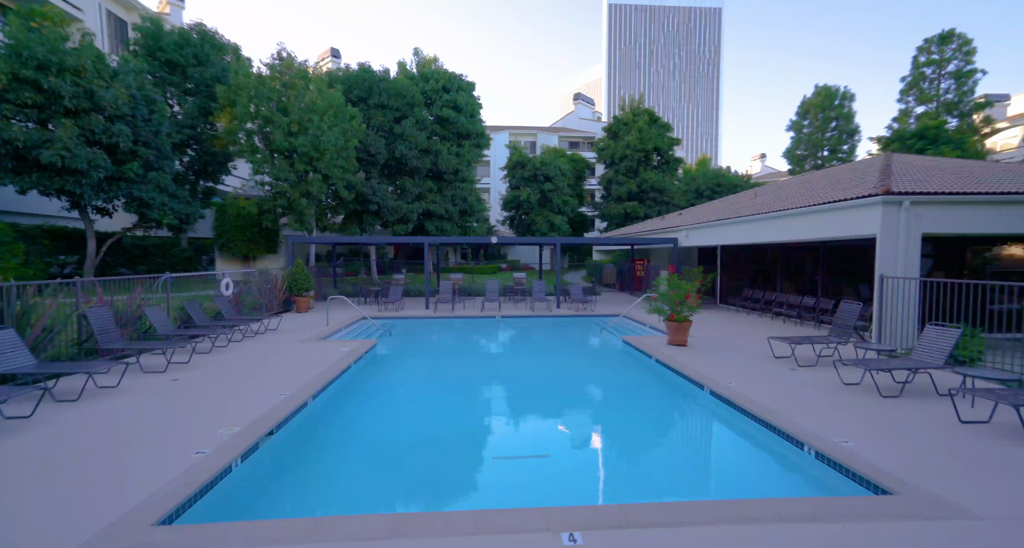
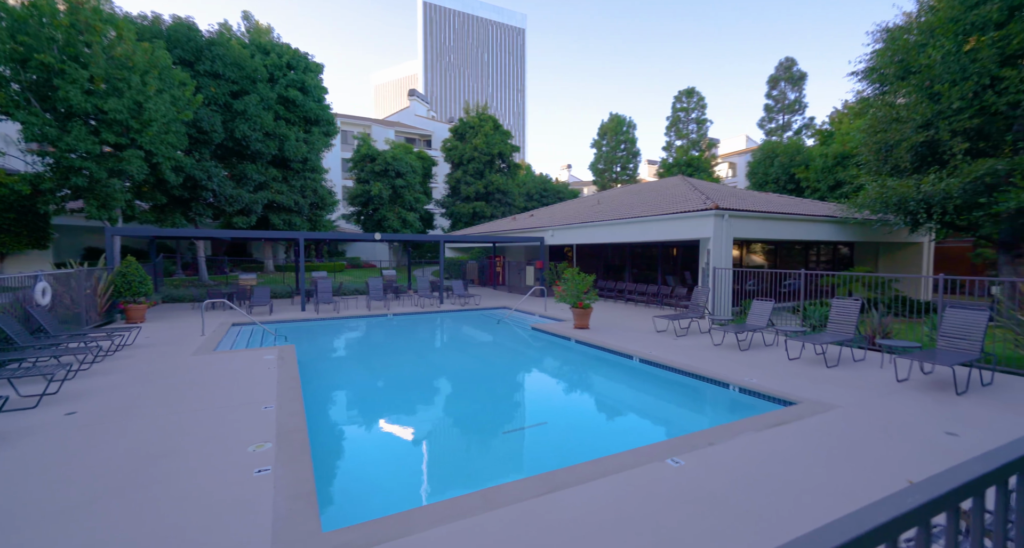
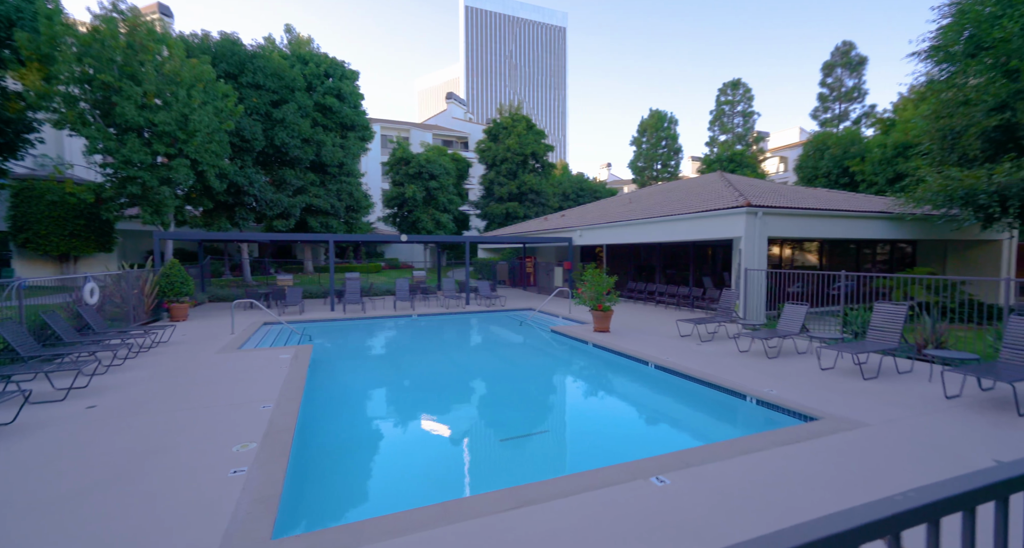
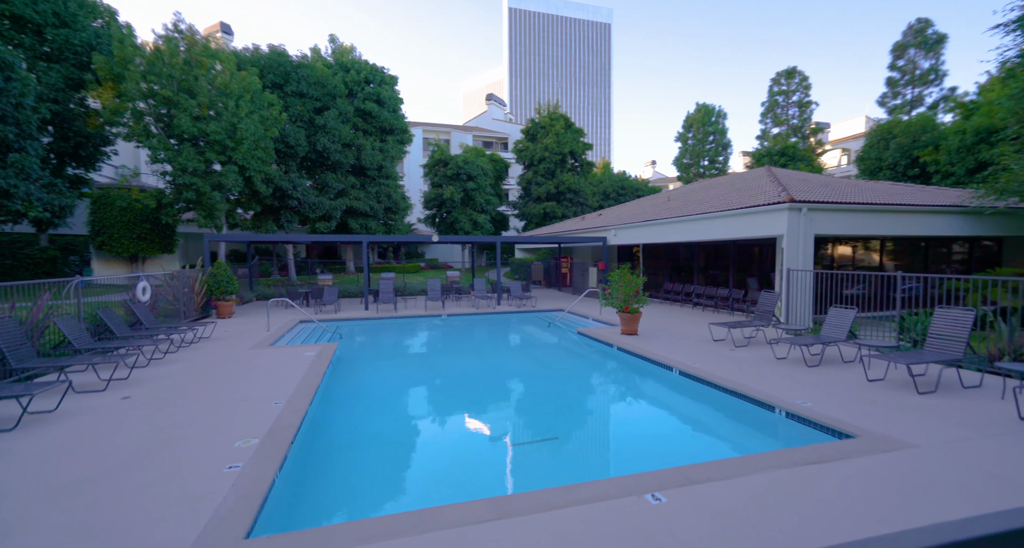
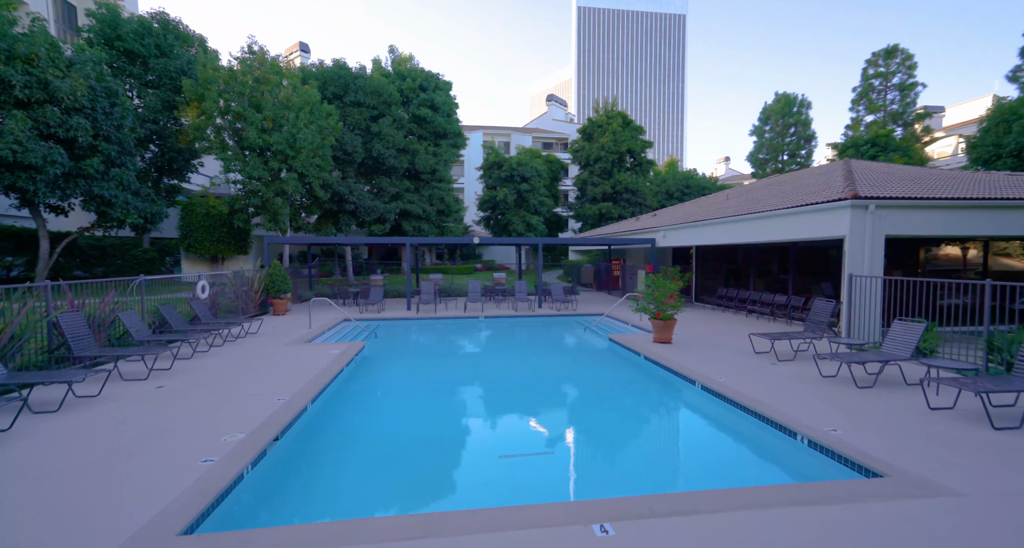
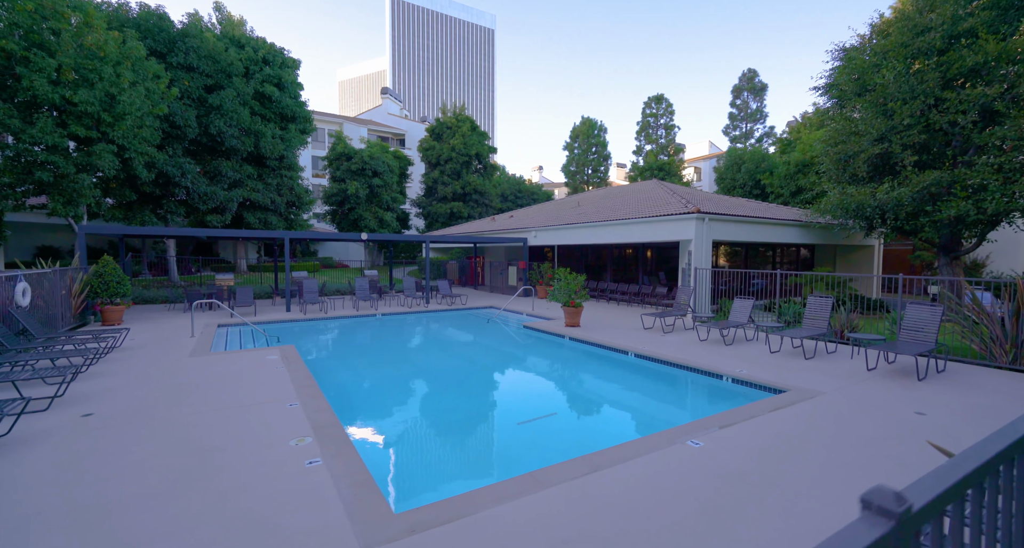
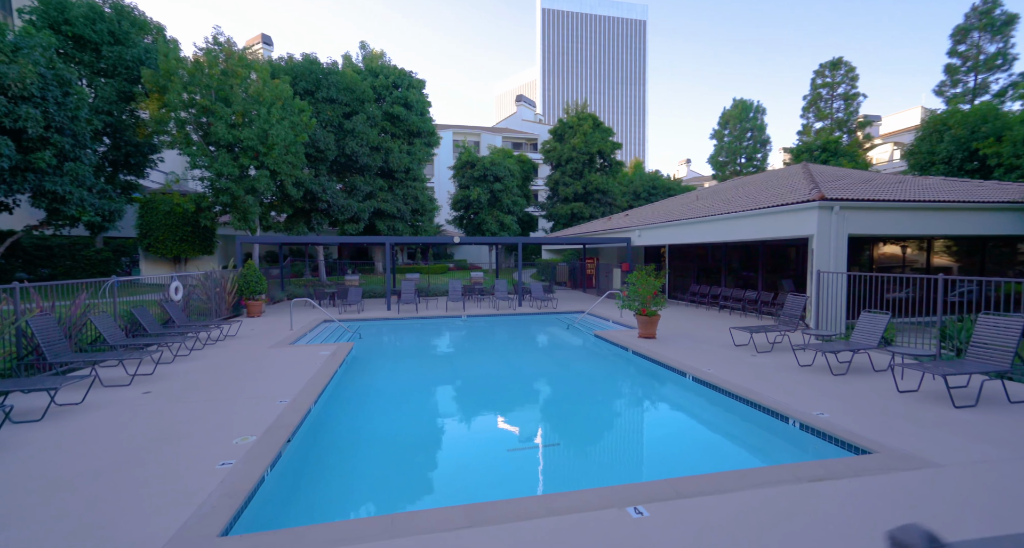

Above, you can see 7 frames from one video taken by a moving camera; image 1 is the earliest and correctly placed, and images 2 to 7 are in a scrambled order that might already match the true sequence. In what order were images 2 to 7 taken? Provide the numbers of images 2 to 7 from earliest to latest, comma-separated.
5, 7, 4, 3, 2, 6
